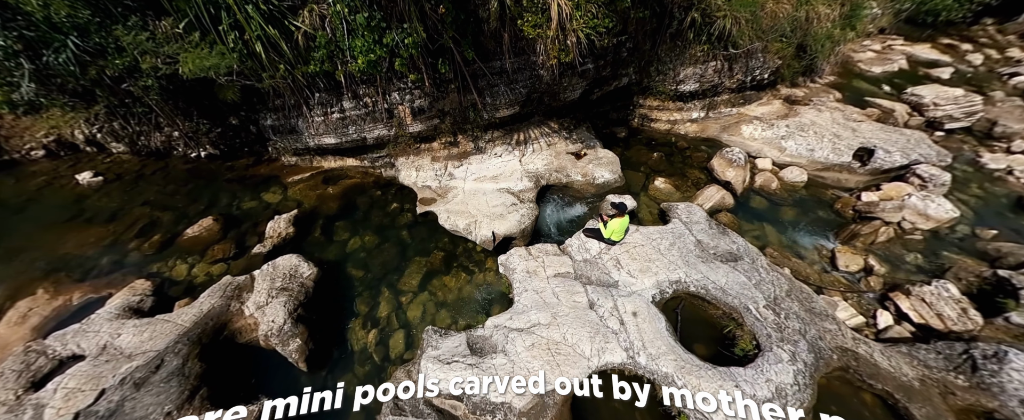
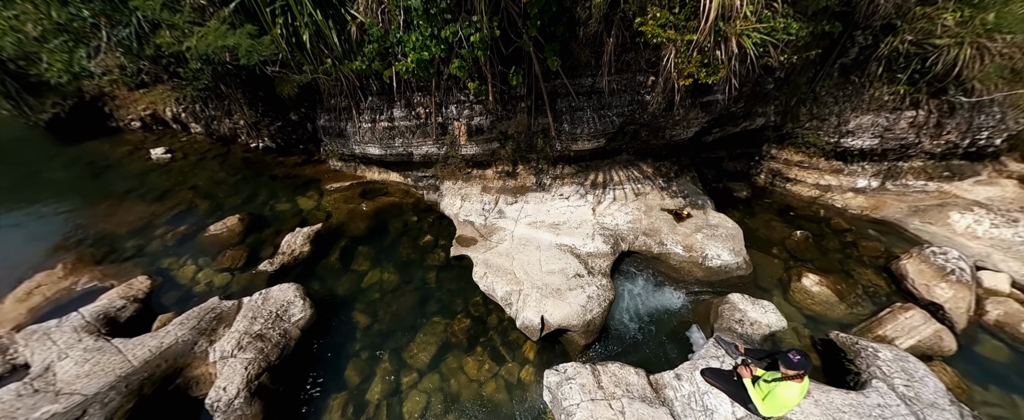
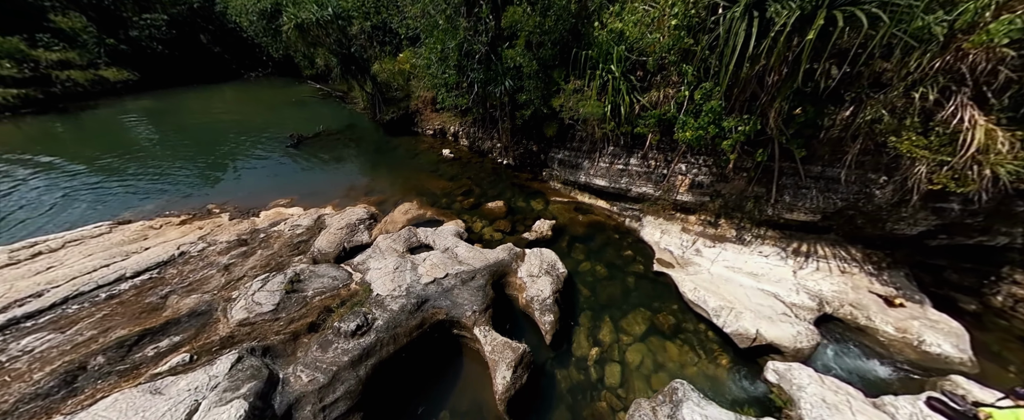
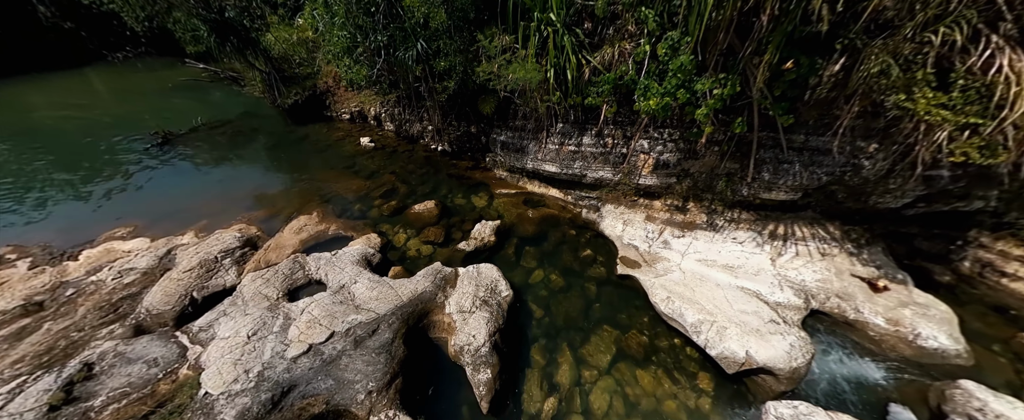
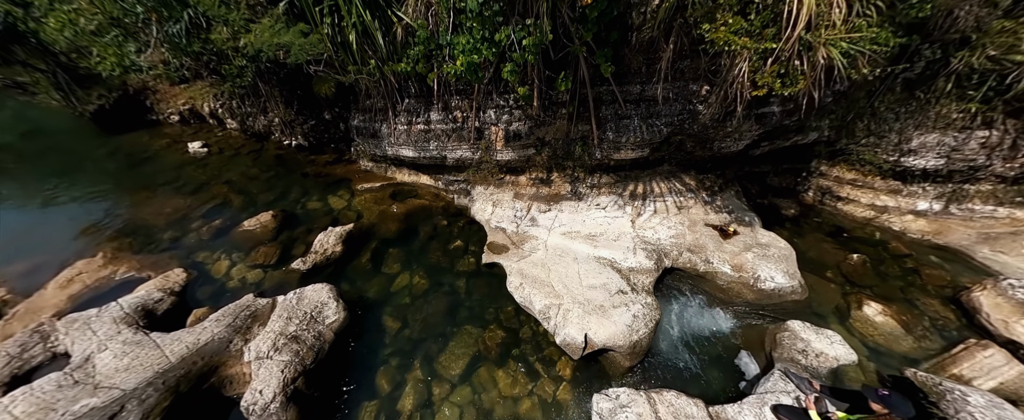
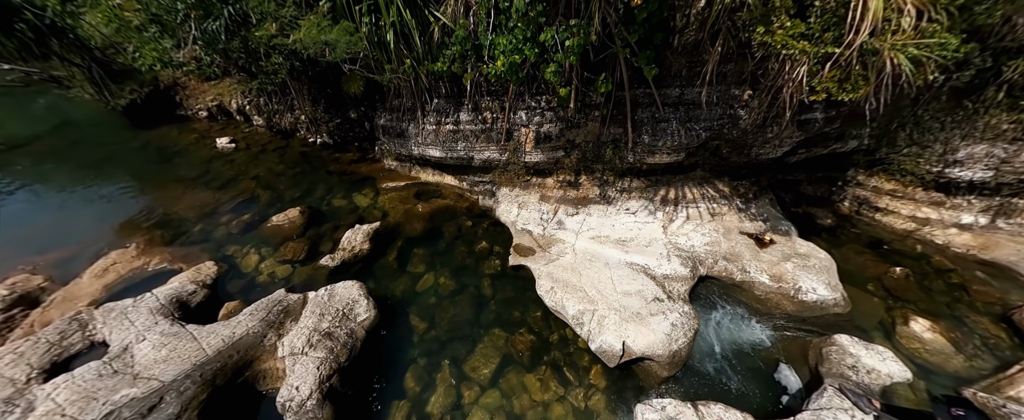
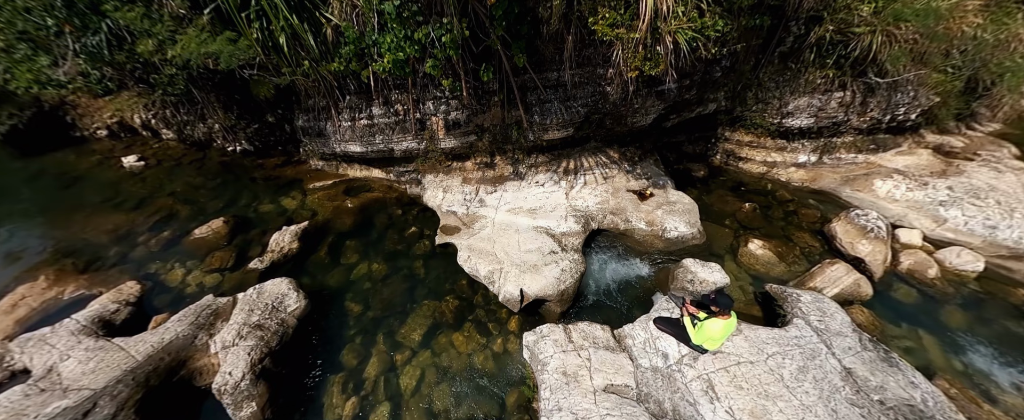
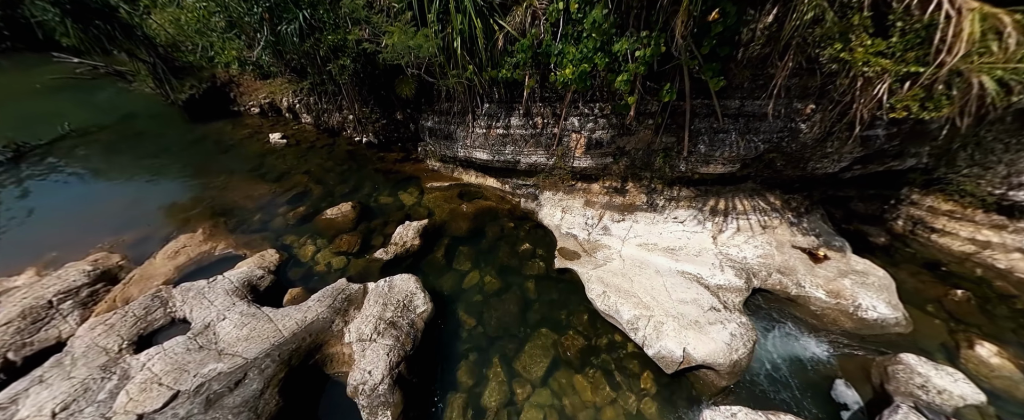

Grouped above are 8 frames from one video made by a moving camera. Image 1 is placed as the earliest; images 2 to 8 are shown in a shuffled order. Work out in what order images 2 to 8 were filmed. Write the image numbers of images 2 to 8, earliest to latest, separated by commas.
7, 2, 5, 6, 8, 4, 3
